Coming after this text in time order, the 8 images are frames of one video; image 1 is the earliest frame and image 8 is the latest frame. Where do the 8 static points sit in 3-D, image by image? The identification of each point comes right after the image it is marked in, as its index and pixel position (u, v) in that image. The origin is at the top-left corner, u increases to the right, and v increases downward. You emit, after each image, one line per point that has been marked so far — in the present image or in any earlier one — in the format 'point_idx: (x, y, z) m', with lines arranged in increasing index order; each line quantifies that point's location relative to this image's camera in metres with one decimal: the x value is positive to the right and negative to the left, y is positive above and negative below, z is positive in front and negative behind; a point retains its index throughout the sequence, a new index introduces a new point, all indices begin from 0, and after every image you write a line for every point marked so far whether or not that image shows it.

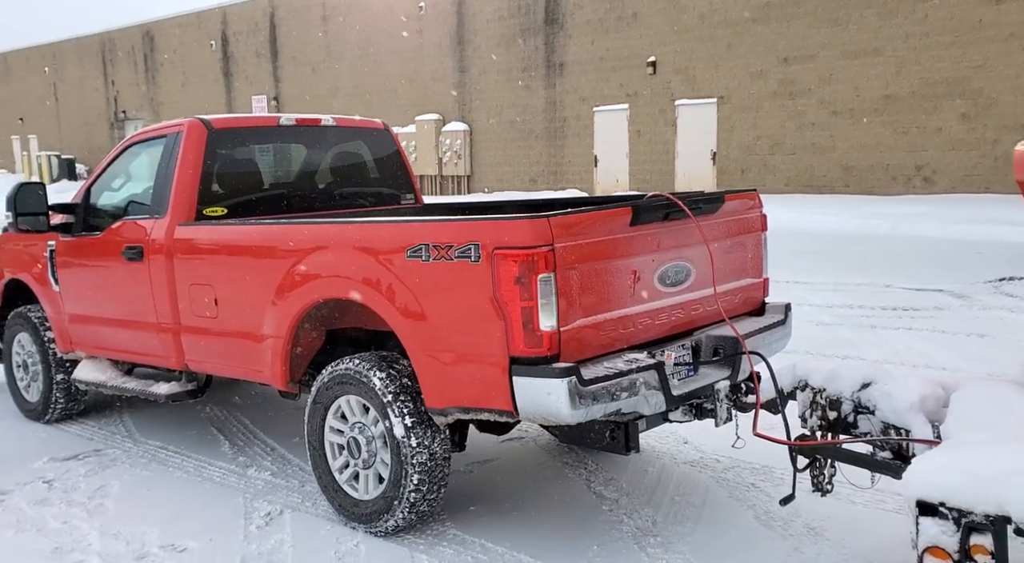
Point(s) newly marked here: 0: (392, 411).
0: (-0.5, -0.6, +3.7) m
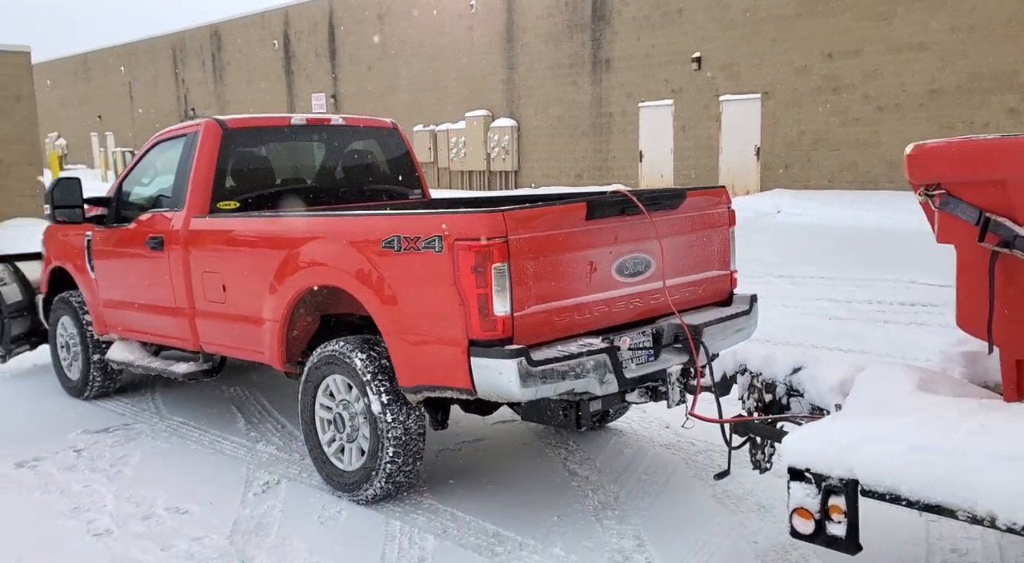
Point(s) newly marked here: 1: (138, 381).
0: (-0.7, -0.5, +4.0) m
1: (-3.1, -0.8, +7.0) m
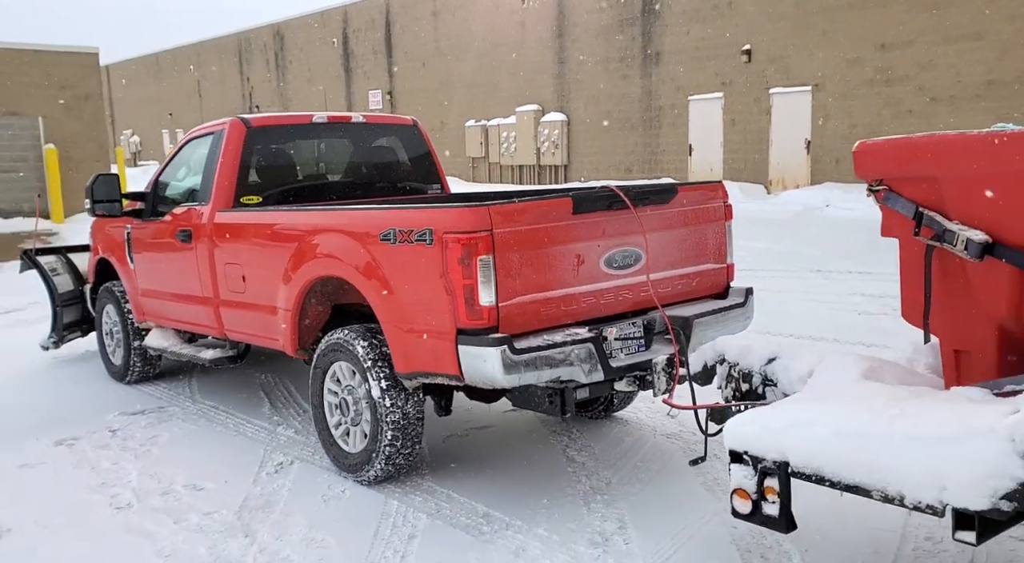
0: (-0.7, -0.5, +4.2) m
1: (-2.9, -0.7, +7.3) m
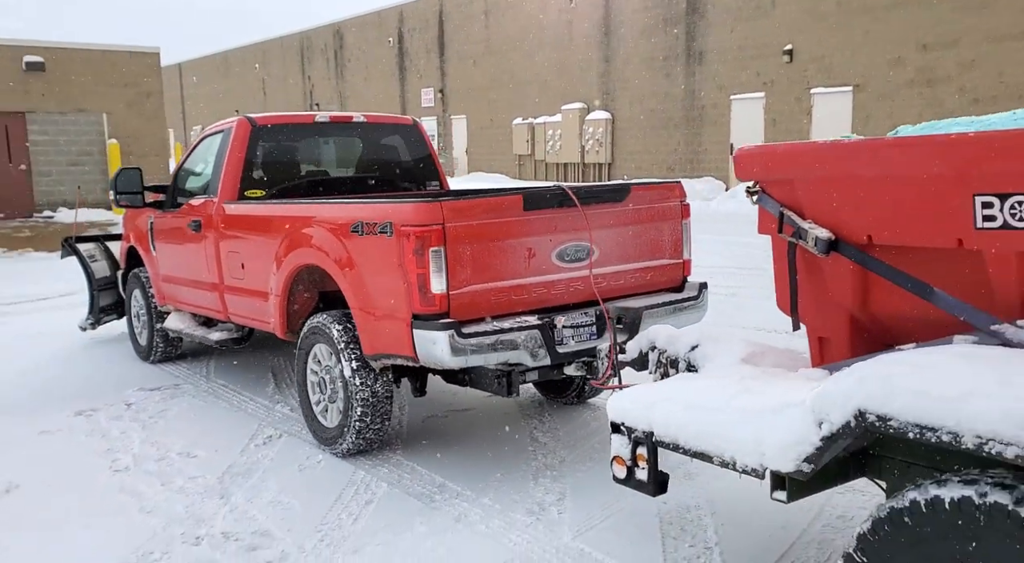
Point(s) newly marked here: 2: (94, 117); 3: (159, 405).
0: (-0.9, -0.4, +4.6) m
1: (-2.9, -0.6, +7.8) m
2: (-8.9, +3.5, +17.9) m
3: (-2.6, -0.9, +6.1) m
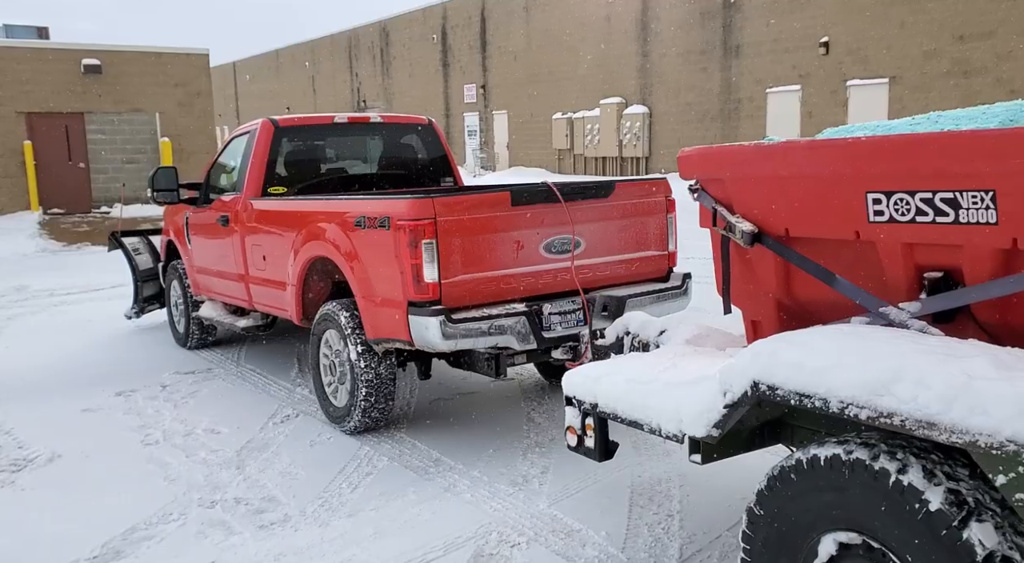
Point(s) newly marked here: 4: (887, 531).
0: (-1.0, -0.3, +5.0) m
1: (-2.8, -0.5, +8.4) m
2: (-8.1, +3.7, +18.7) m
3: (-2.5, -0.8, +6.6) m
4: (+0.9, -0.6, +2.1) m
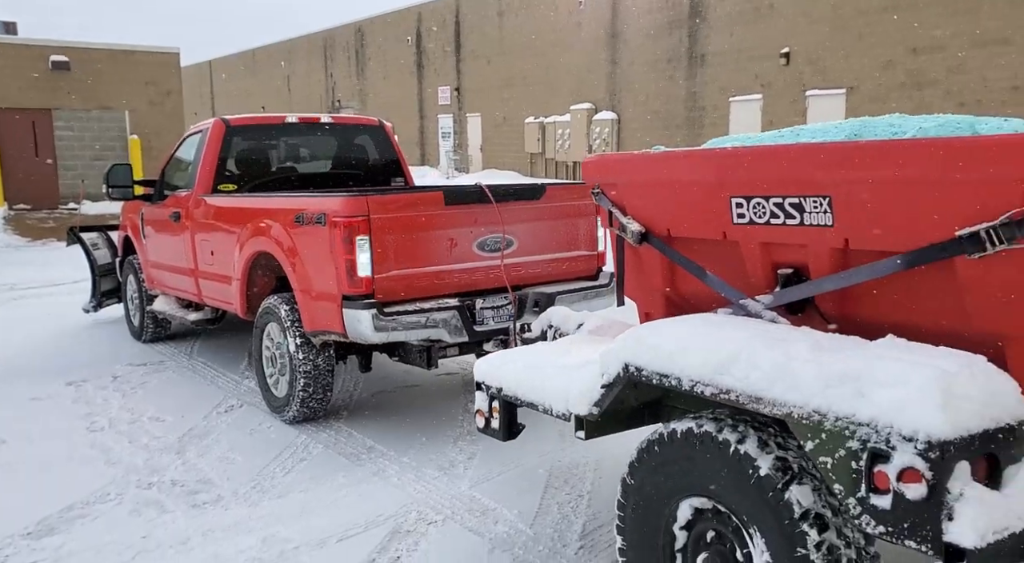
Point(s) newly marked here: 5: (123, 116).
0: (-1.4, -0.3, +5.2) m
1: (-3.3, -0.5, +8.5) m
2: (-8.9, +3.7, +18.7) m
3: (-3.0, -0.8, +6.7) m
4: (+0.6, -0.6, +2.4) m
5: (-8.8, +3.7, +18.8) m
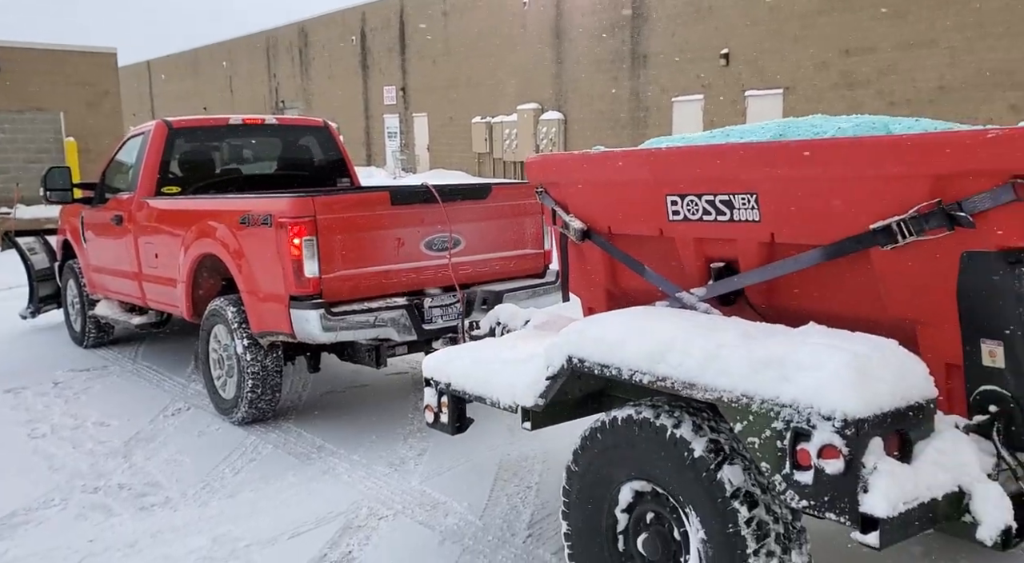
0: (-1.7, -0.3, +5.2) m
1: (-3.8, -0.5, +8.4) m
2: (-10.1, +3.6, +18.2) m
3: (-3.4, -0.8, +6.6) m
4: (+0.5, -0.6, +2.5) m
5: (-10.0, +3.6, +18.3) m
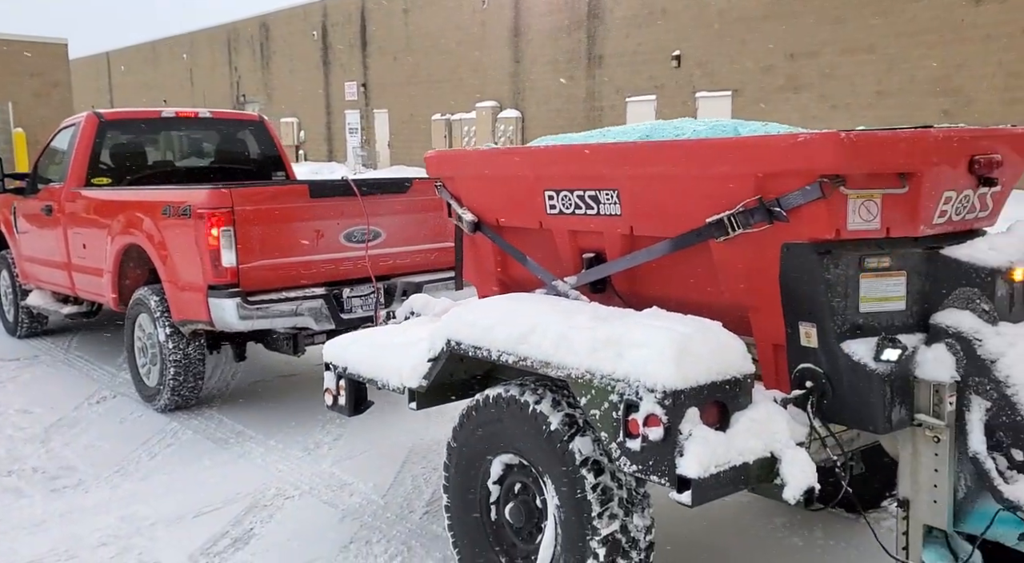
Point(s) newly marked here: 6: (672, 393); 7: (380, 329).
0: (-2.2, -0.3, +5.3) m
1: (-4.5, -0.5, +8.4) m
2: (-11.1, +3.8, +18.0) m
3: (-4.0, -0.7, +6.7) m
4: (0.0, -0.5, +2.7) m
5: (-11.0, +3.7, +18.1) m
6: (+0.4, -0.3, +2.2) m
7: (-0.6, -0.2, +3.7) m
